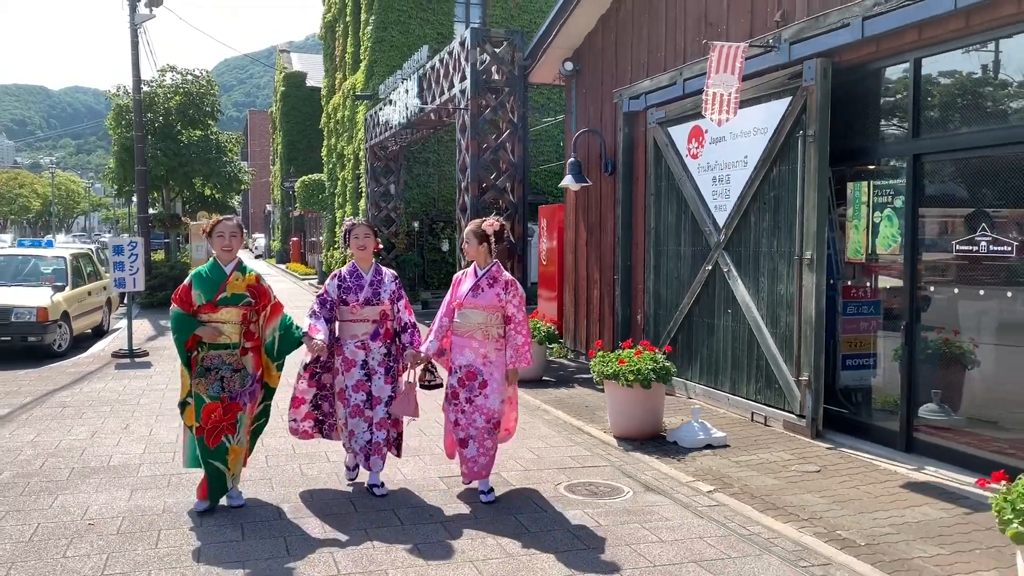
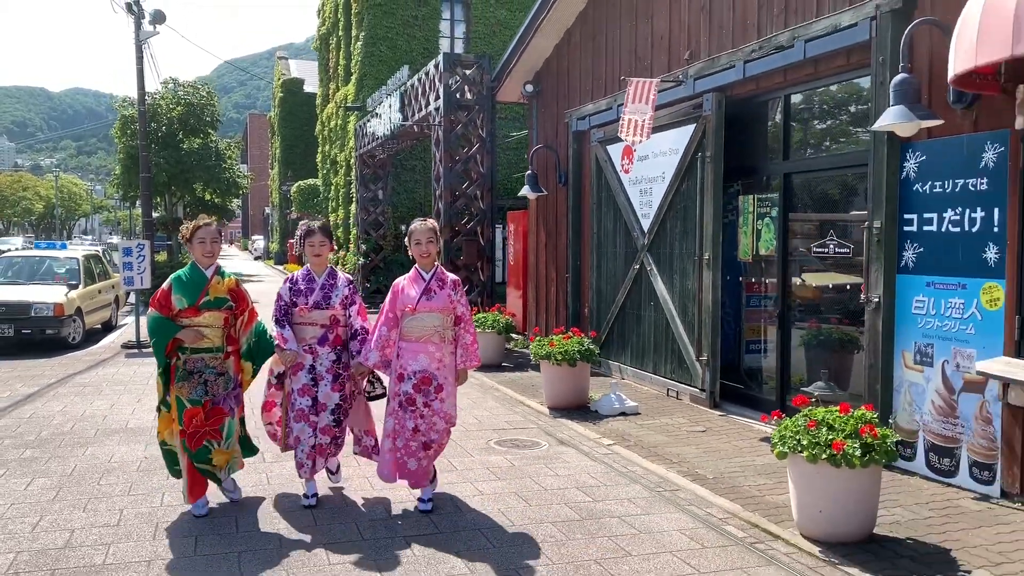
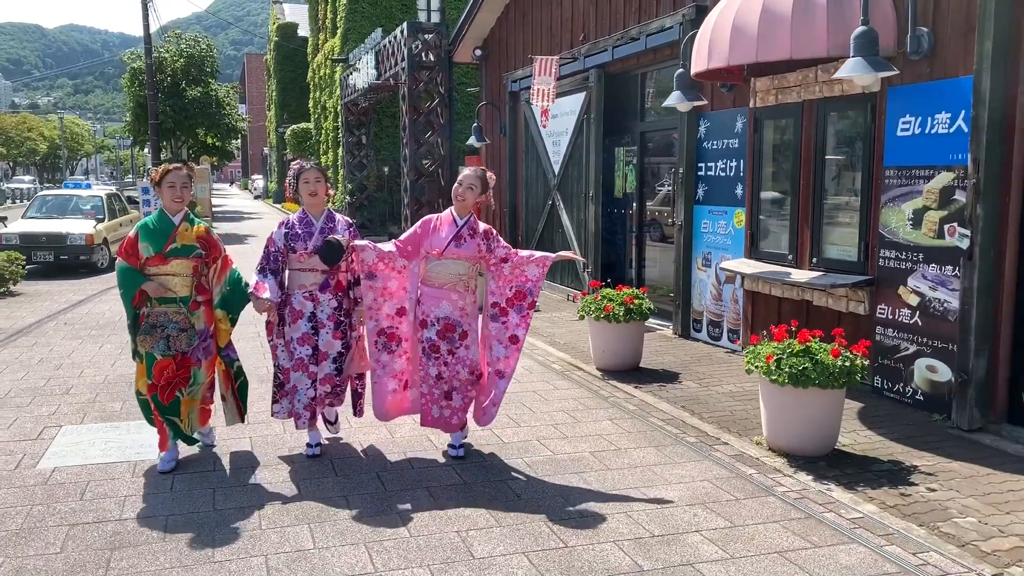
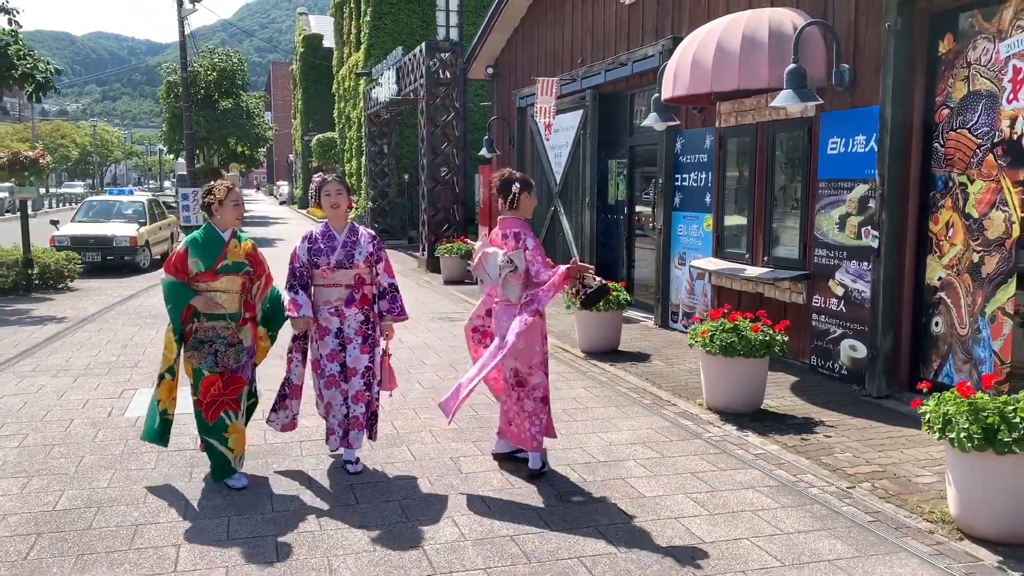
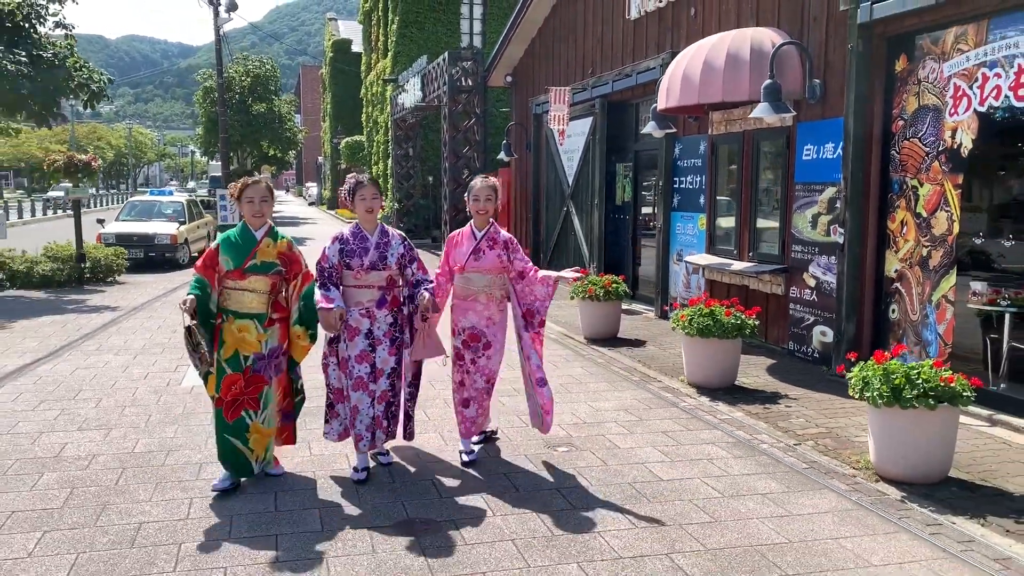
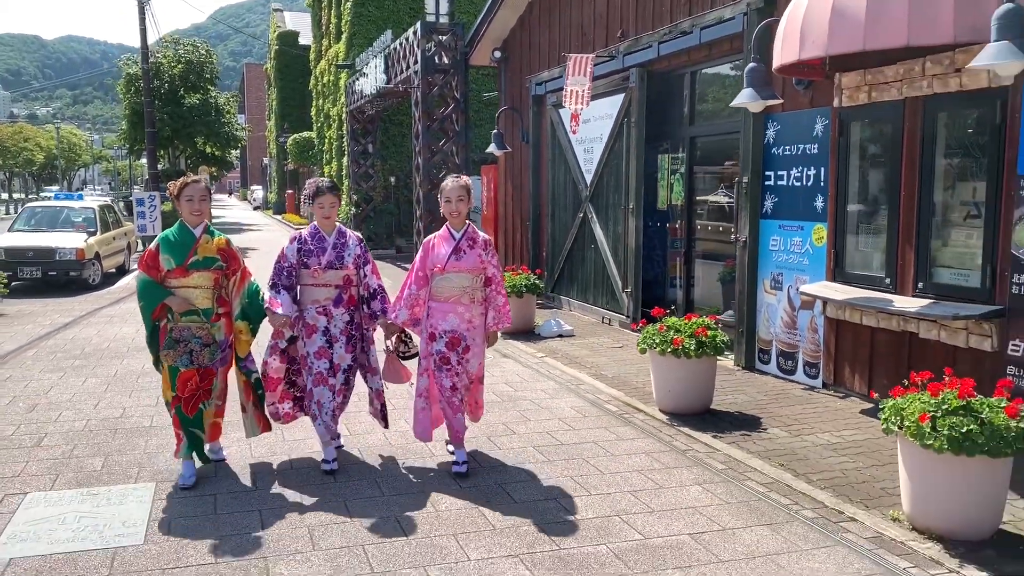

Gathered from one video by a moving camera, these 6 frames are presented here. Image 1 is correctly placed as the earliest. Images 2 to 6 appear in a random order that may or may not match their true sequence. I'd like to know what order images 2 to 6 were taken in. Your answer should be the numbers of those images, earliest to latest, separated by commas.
2, 6, 3, 4, 5
